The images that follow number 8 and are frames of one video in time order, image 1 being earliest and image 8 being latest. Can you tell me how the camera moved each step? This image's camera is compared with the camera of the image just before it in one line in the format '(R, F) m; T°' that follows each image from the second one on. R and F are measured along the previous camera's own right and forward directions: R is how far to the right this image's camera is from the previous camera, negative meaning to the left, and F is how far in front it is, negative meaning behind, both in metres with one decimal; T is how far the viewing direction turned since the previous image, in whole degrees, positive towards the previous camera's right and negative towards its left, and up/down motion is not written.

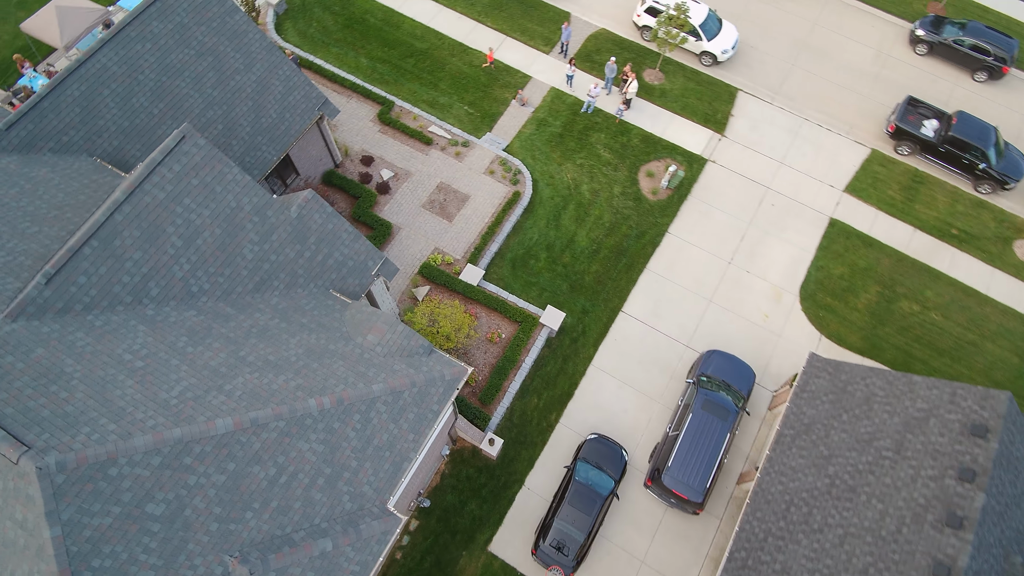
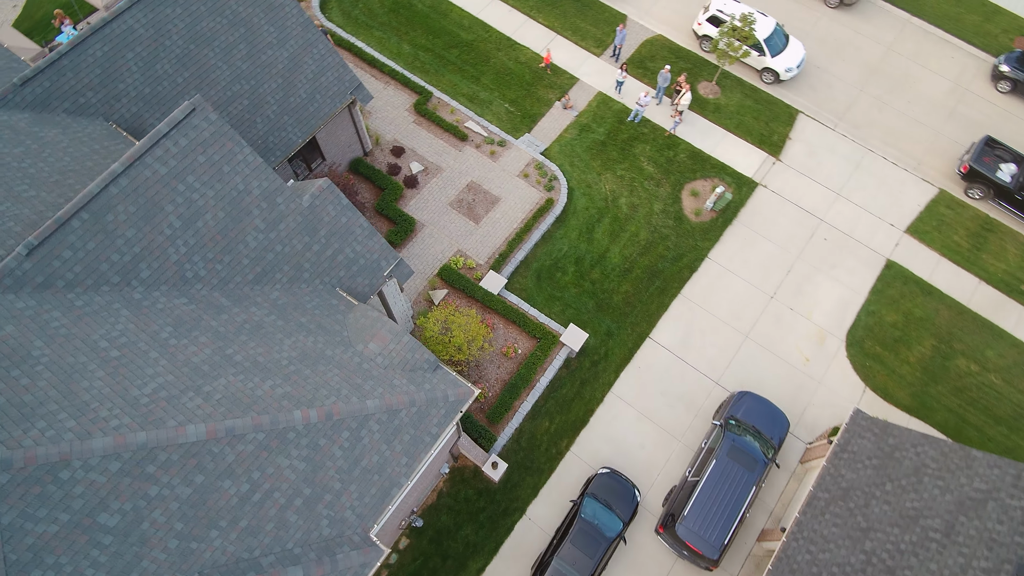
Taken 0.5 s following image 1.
(+0.1, +1.6) m; -3°
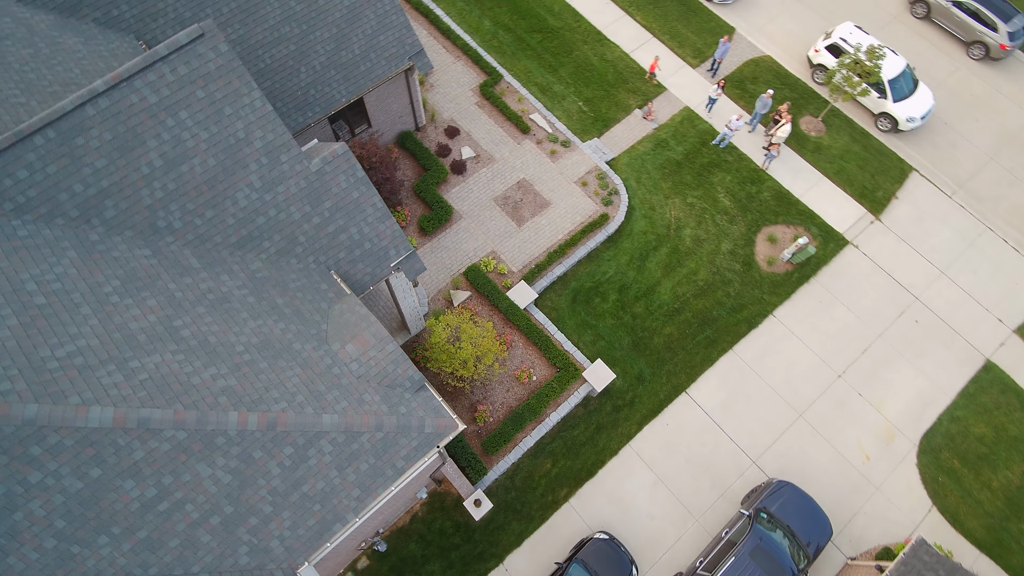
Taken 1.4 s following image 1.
(+0.6, +2.7) m; -5°
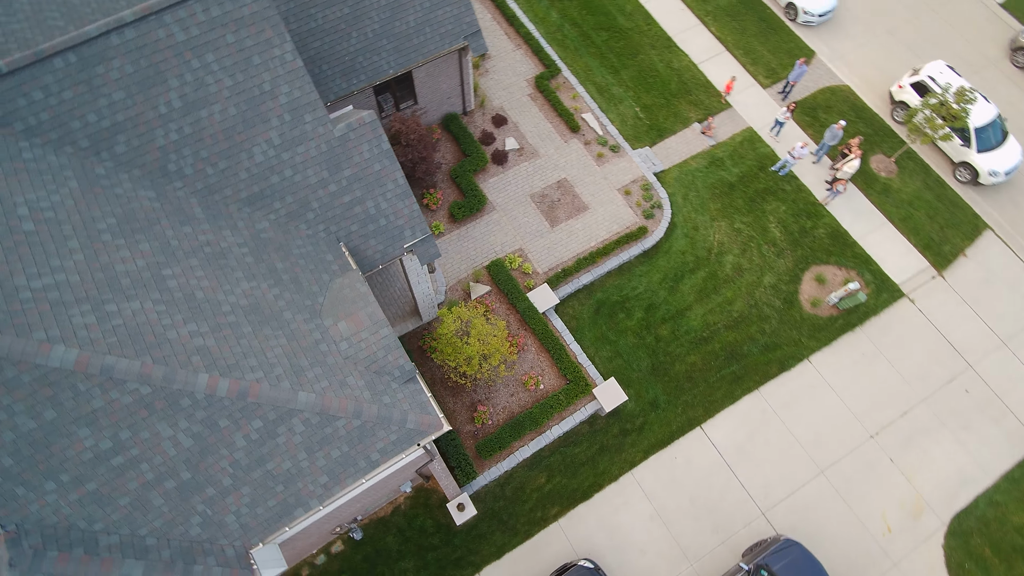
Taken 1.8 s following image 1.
(+0.5, +0.9) m; -4°
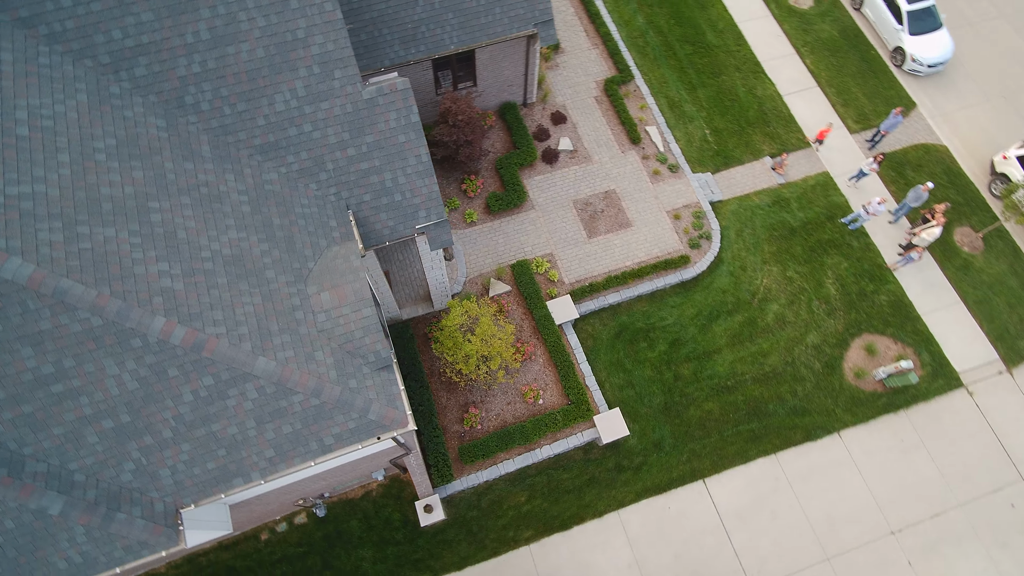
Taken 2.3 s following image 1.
(+0.9, +1.1) m; -5°
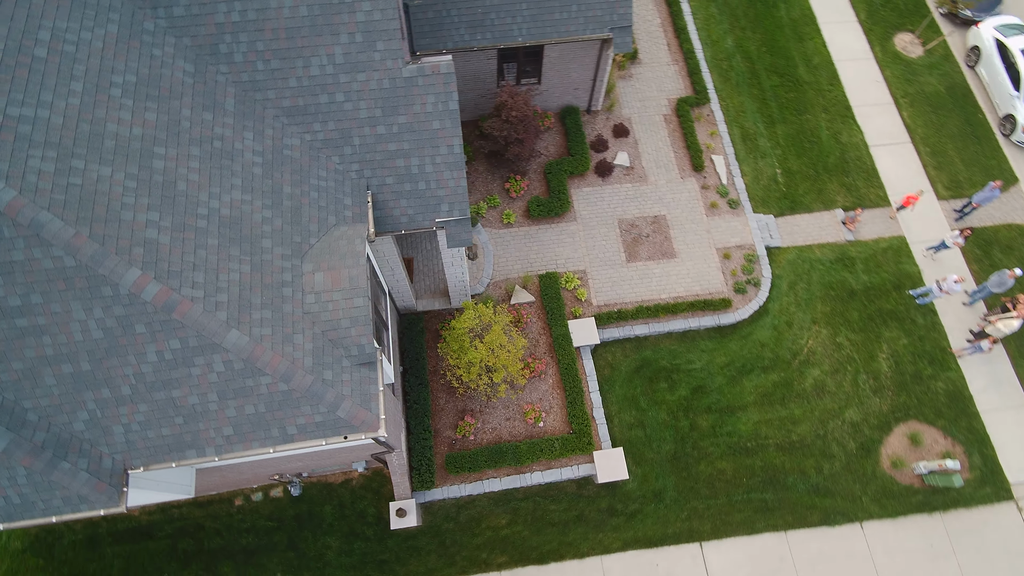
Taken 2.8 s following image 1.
(+0.7, +1.0) m; -5°
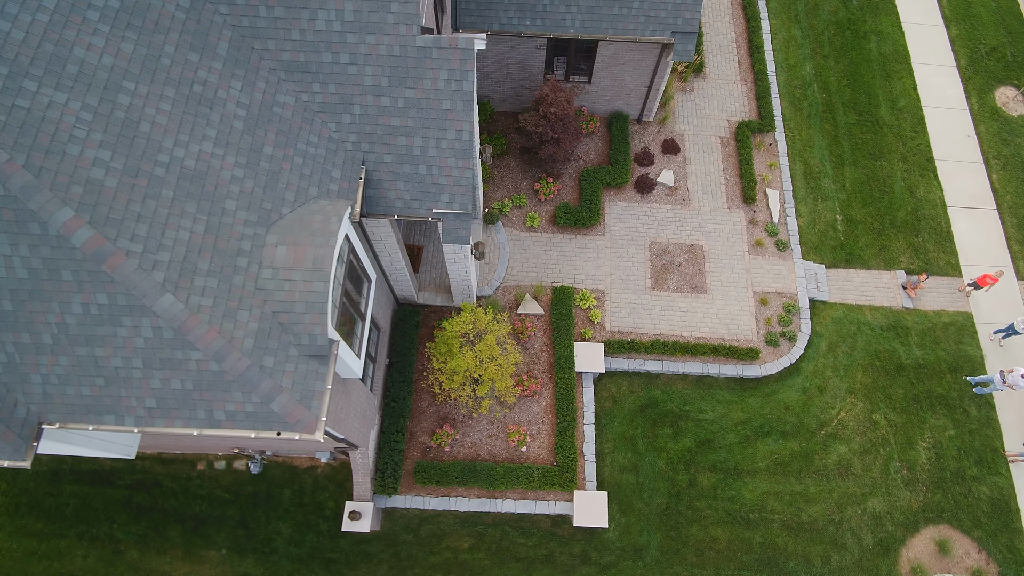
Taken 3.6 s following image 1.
(+0.9, +1.4) m; -4°
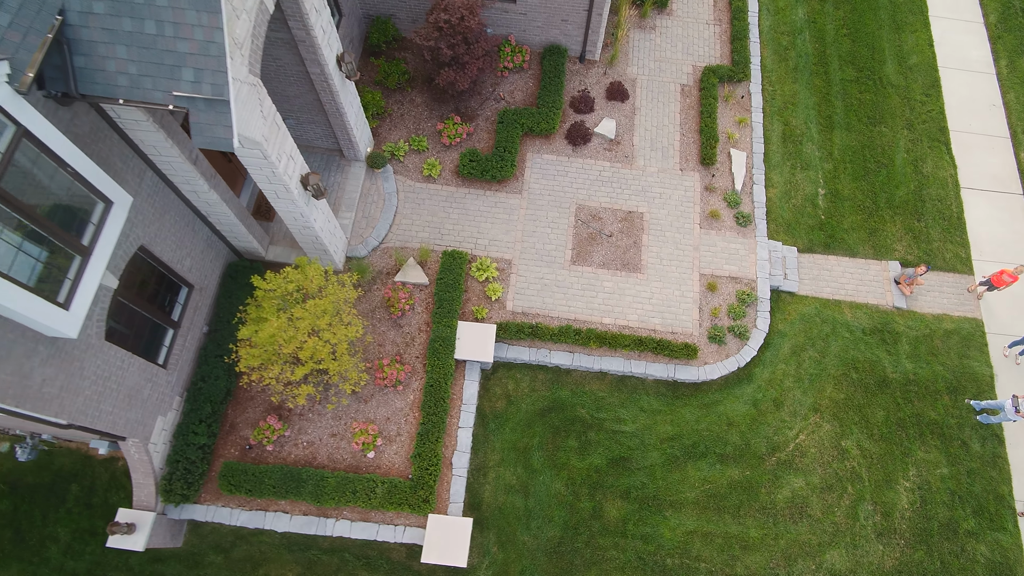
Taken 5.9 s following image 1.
(+3.1, +3.7) m; -1°
